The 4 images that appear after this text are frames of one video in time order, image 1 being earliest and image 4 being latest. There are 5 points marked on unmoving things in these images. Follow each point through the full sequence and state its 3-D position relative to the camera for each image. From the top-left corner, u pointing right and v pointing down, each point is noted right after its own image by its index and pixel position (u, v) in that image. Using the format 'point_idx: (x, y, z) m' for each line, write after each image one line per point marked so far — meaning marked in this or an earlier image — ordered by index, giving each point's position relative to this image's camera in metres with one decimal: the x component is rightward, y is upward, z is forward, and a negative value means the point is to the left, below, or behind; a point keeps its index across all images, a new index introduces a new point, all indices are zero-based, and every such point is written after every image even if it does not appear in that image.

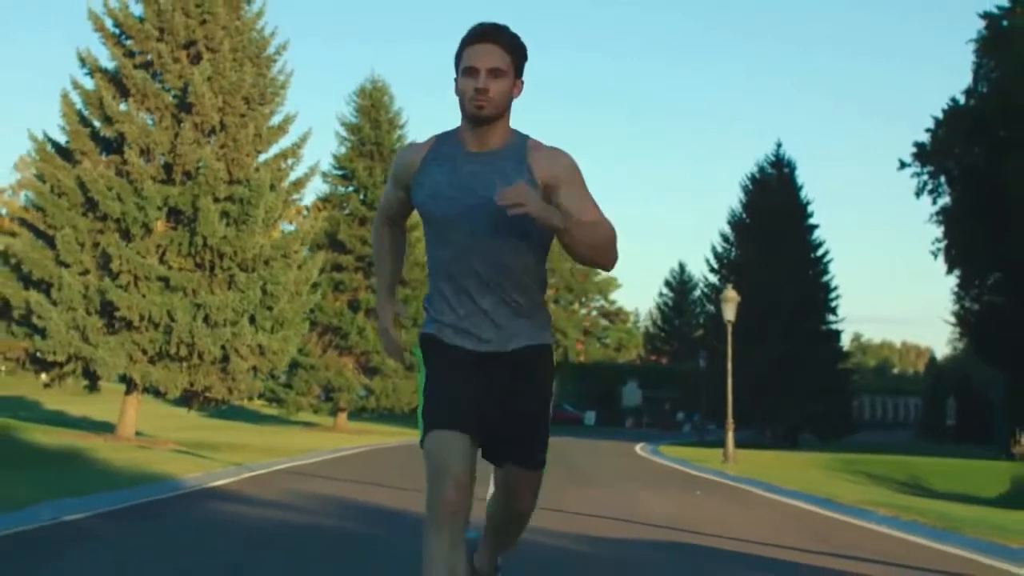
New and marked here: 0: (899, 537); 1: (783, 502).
0: (+4.0, -2.5, +14.4) m
1: (+3.6, -2.8, +18.7) m
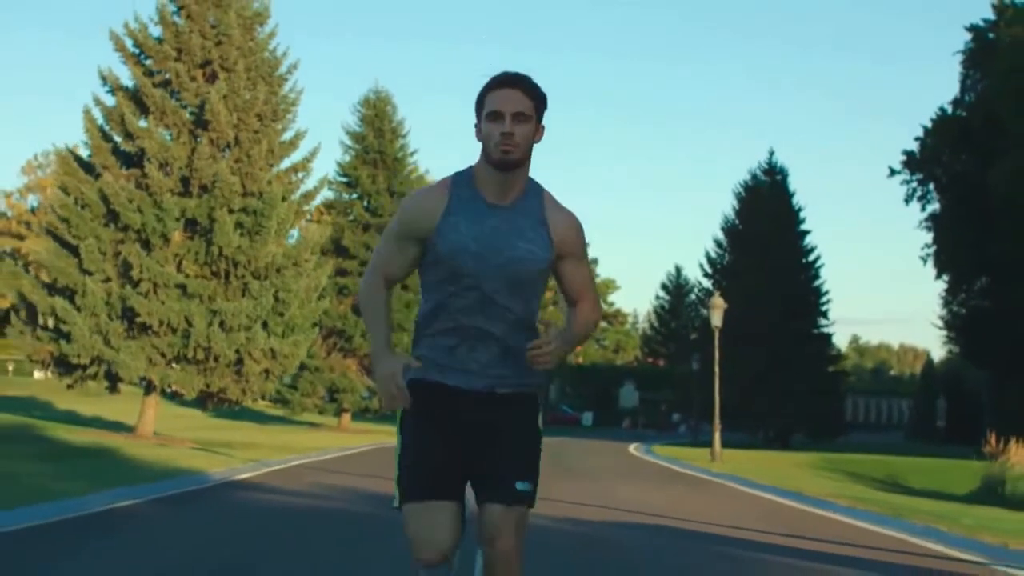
0: (+4.0, -2.7, +16.2) m
1: (+3.6, -3.0, +20.5) m
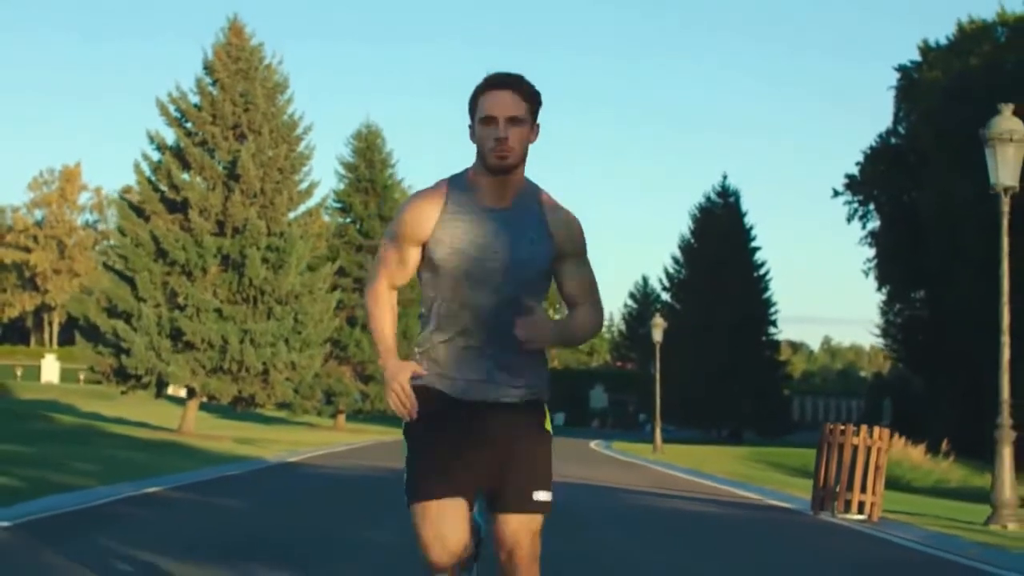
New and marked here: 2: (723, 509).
0: (+3.6, -3.3, +23.6) m
1: (+3.1, -3.7, +27.9) m
2: (+2.7, -2.8, +18.3) m
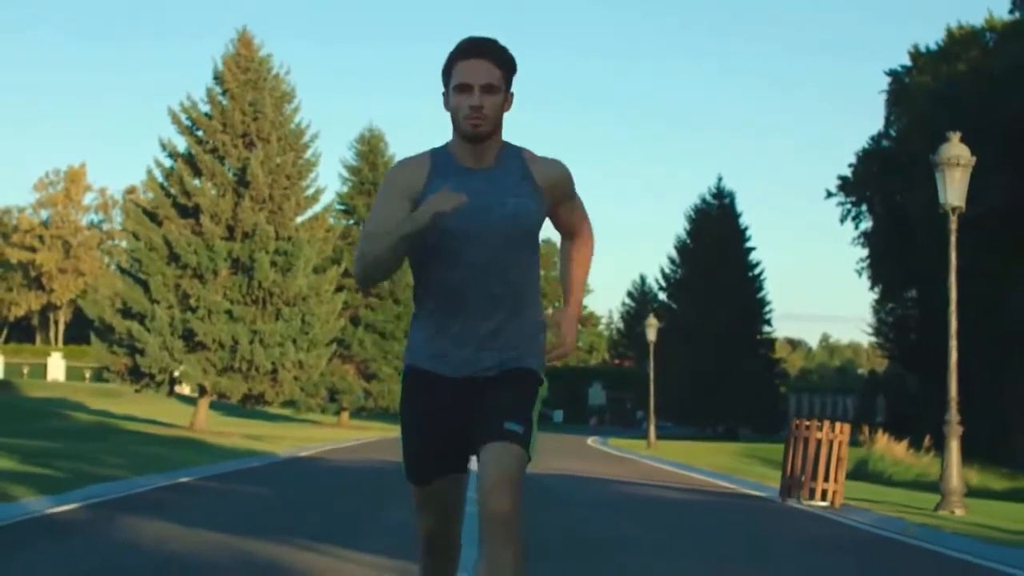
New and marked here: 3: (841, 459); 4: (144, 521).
0: (+3.5, -3.4, +25.2) m
1: (+3.1, -3.7, +29.5) m
2: (+2.6, -3.0, +19.9) m
3: (+4.3, -2.2, +18.1) m
4: (-4.2, -2.6, +15.6) m
